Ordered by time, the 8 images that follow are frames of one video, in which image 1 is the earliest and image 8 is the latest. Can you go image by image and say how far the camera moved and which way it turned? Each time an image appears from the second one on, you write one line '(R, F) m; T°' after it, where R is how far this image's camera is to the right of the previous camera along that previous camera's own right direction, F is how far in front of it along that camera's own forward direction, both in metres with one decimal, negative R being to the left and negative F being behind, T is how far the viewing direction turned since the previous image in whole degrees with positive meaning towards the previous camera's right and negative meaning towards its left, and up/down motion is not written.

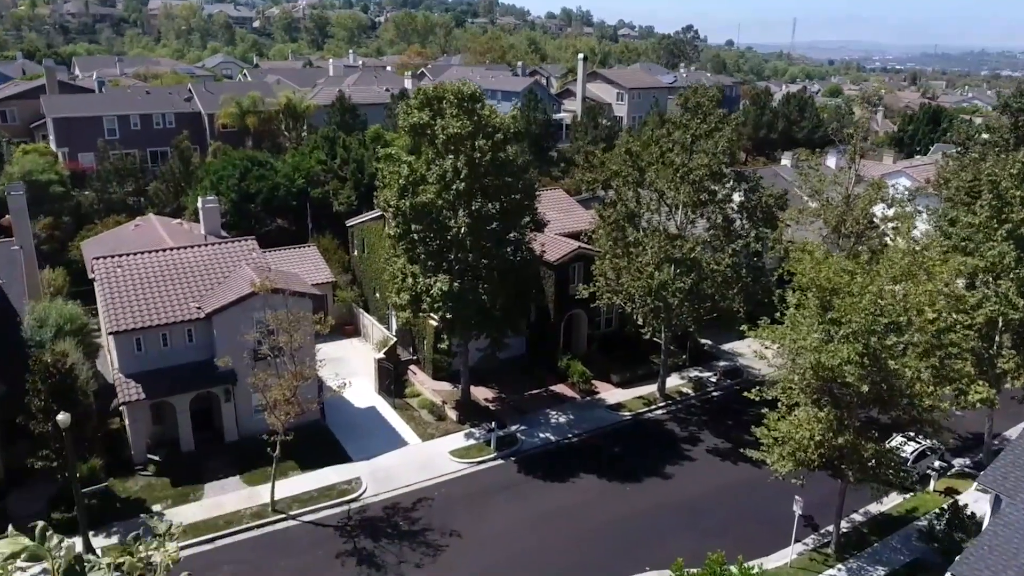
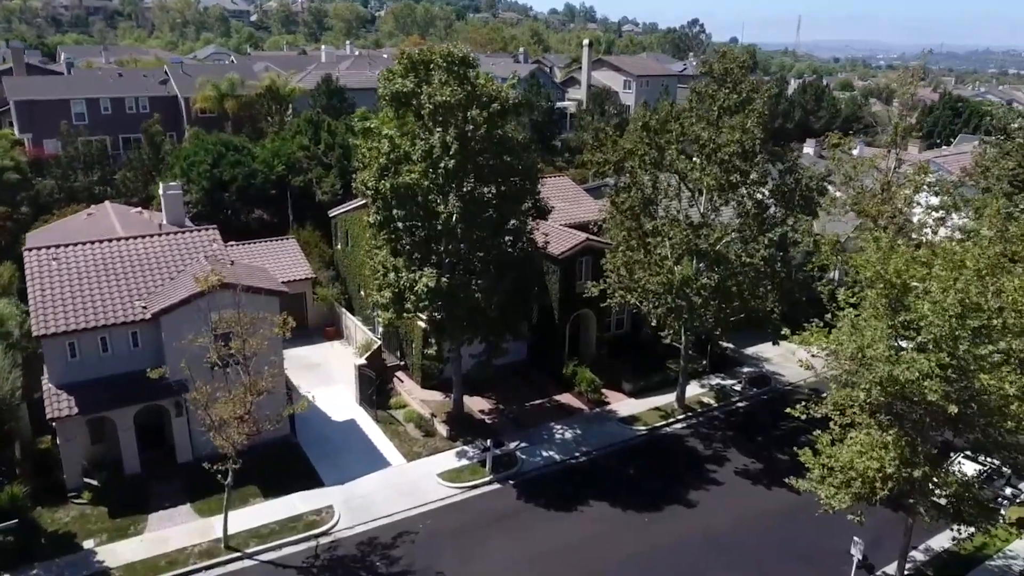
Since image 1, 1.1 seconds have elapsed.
(+0.1, +3.7) m; 0°
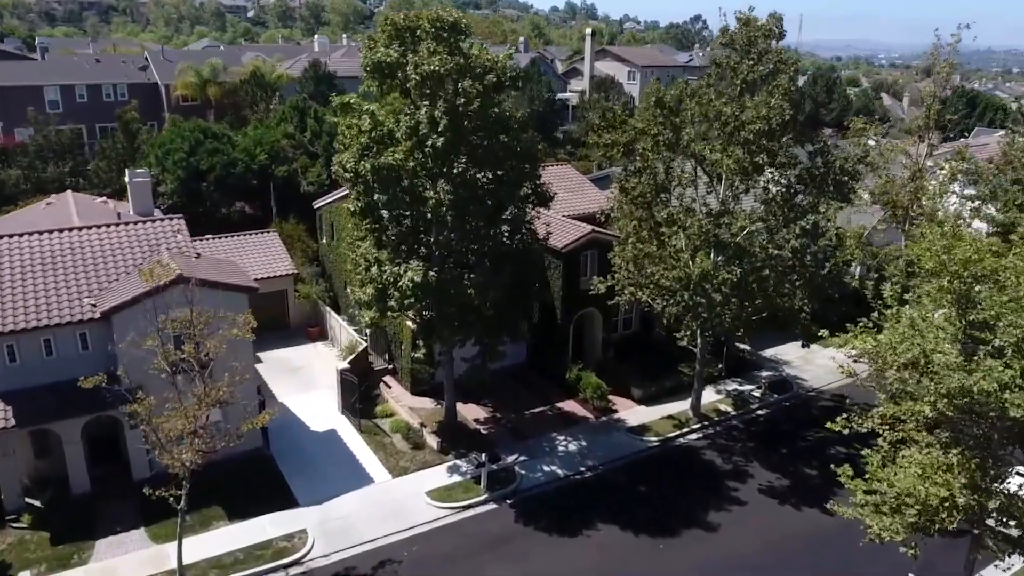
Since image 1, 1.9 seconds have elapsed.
(+0.1, +2.5) m; 0°
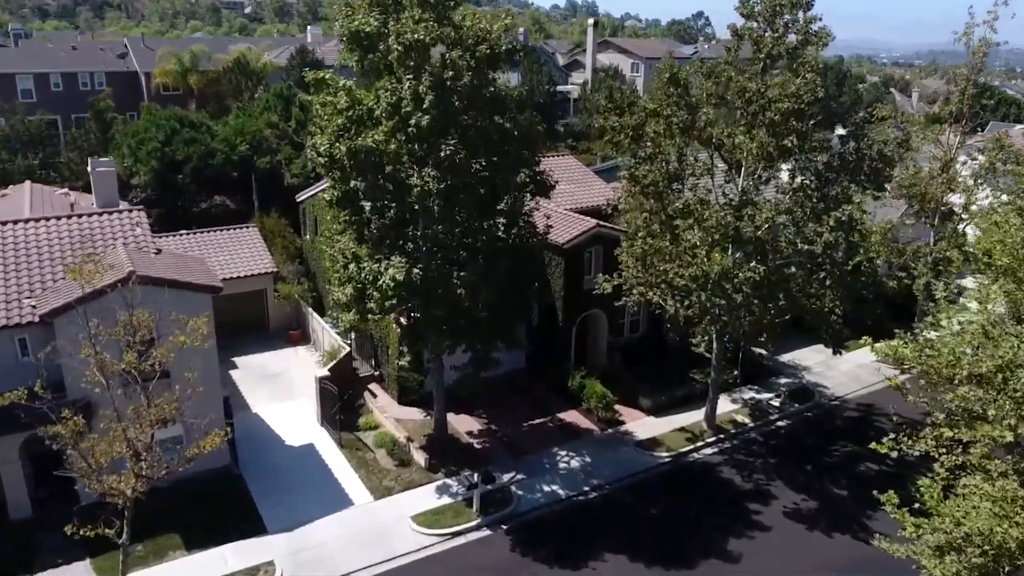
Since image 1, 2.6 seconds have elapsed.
(+0.1, +2.3) m; 0°
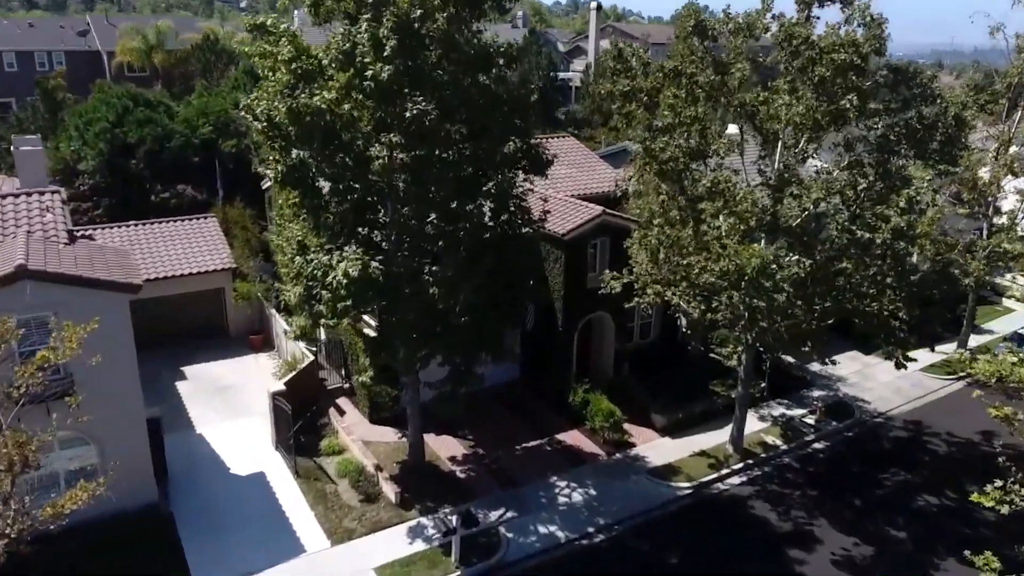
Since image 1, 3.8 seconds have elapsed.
(+0.3, +3.5) m; 0°
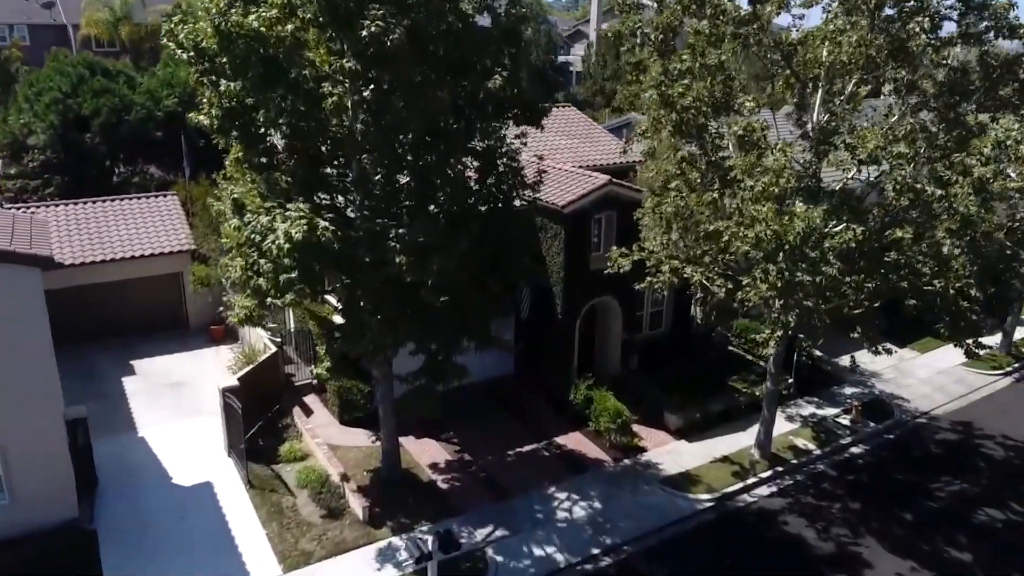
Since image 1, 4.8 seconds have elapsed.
(+0.2, +2.7) m; 0°
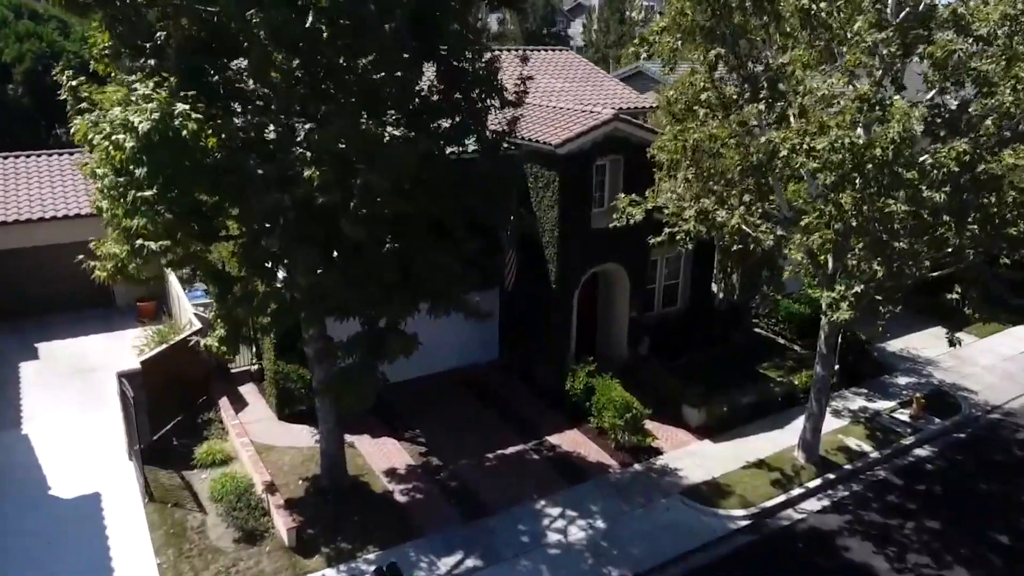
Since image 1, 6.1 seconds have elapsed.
(+0.4, +3.5) m; 0°
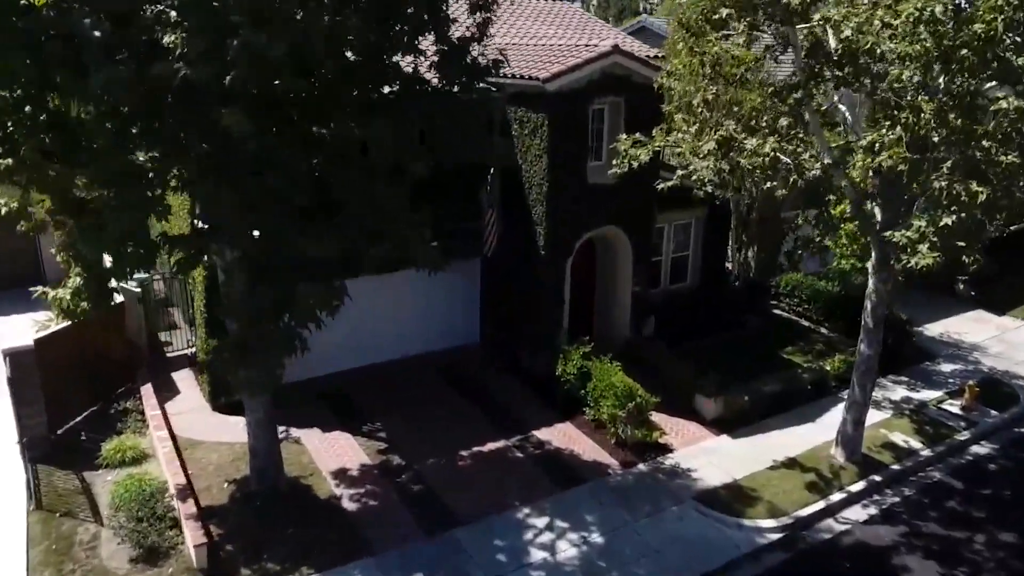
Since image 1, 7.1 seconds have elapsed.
(+0.4, +2.3) m; 0°
